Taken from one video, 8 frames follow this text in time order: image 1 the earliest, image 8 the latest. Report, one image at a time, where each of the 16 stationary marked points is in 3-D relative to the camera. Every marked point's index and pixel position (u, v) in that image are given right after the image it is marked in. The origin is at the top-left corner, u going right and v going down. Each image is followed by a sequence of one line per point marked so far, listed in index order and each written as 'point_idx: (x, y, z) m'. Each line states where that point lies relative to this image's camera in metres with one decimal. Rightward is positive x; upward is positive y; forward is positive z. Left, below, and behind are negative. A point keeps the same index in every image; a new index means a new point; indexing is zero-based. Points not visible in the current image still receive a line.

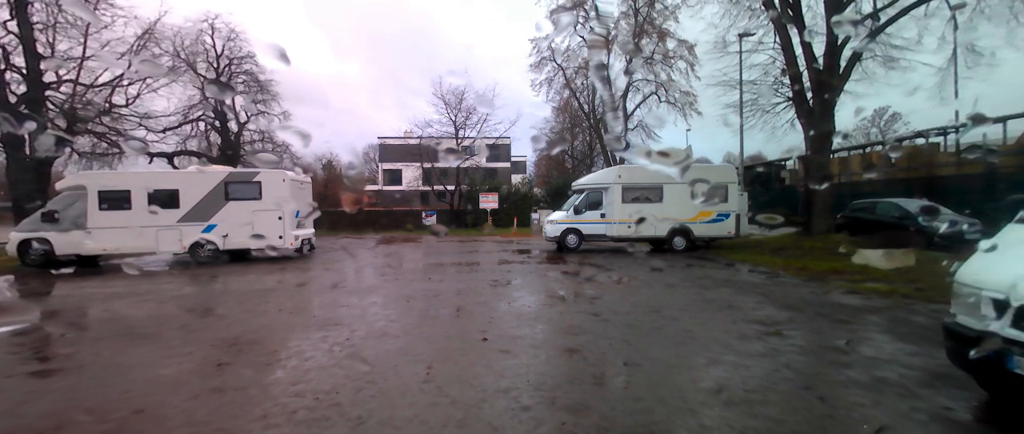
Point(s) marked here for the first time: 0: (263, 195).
0: (-7.6, +0.7, +12.8) m
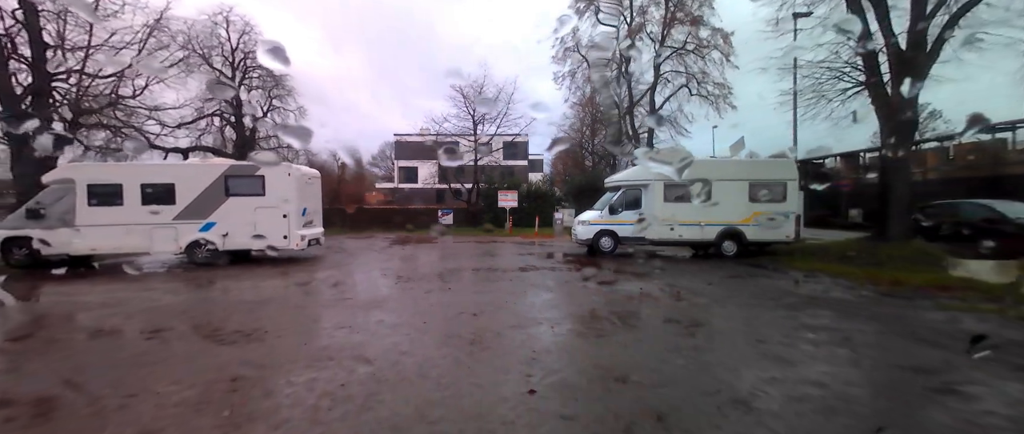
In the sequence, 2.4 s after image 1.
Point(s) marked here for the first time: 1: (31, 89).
0: (-6.8, +0.7, +11.6) m
1: (-16.8, +4.4, +14.6) m
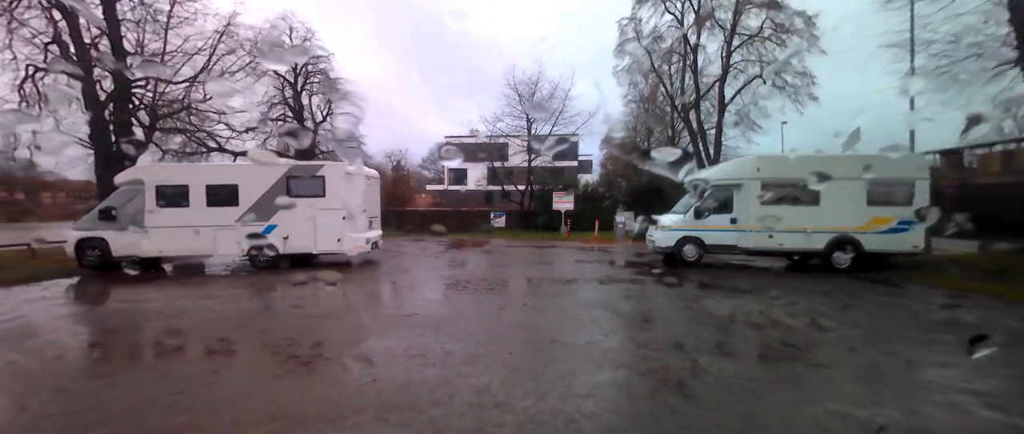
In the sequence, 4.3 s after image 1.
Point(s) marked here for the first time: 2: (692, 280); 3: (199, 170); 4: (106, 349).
0: (-4.9, +0.7, +11.1) m
1: (-14.5, +4.4, +15.1) m
2: (+4.8, -1.7, +11.2) m
3: (-8.0, +1.2, +10.7) m
4: (-5.2, -1.7, +5.3) m
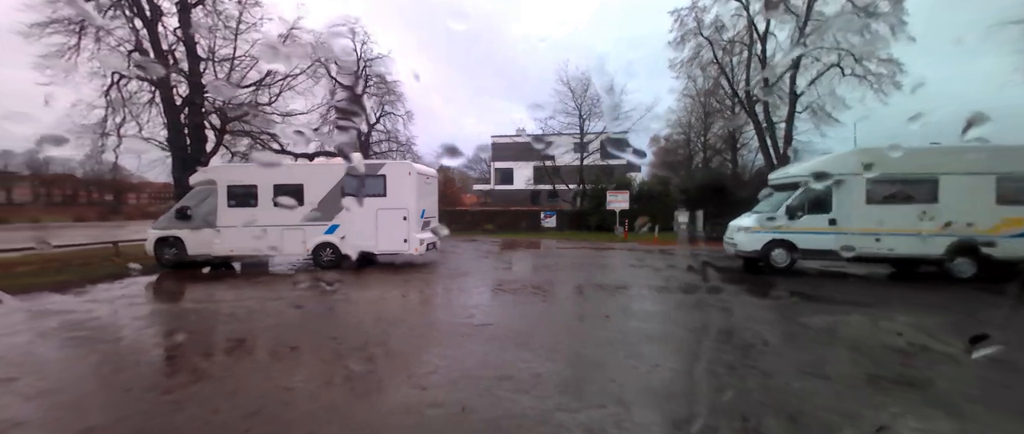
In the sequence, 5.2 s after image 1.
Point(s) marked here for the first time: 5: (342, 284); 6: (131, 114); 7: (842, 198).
0: (-3.2, +0.7, +10.9) m
1: (-12.3, +4.4, +15.9) m
2: (+6.5, -1.7, +10.0) m
3: (-6.4, +1.2, +10.8) m
4: (-4.1, -1.7, +5.2) m
5: (-4.1, -1.6, +10.1) m
6: (-13.8, +3.7, +15.1) m
7: (+8.1, +0.4, +10.3) m
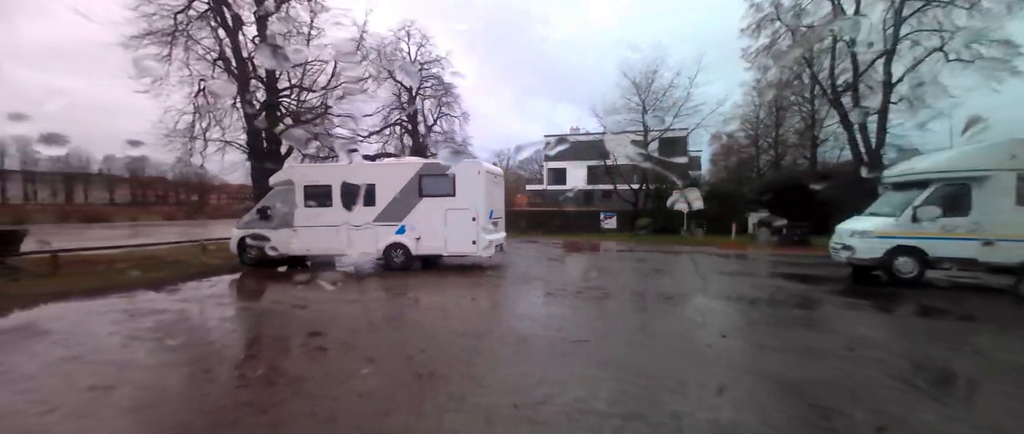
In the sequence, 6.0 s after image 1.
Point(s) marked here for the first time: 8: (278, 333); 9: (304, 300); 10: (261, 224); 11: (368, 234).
0: (-1.4, +0.7, +10.5) m
1: (-9.8, +4.5, +16.6) m
2: (+8.1, -1.8, +8.5) m
3: (-4.5, +1.2, +10.9) m
4: (-2.9, -1.7, +4.9) m
5: (-2.3, -1.6, +9.9) m
6: (-11.4, +3.8, +16.0) m
7: (+9.8, +0.4, +8.6) m
8: (-3.5, -1.7, +6.3) m
9: (-4.2, -1.7, +8.5) m
10: (-6.9, -0.2, +11.4) m
11: (-3.8, -0.4, +10.9) m
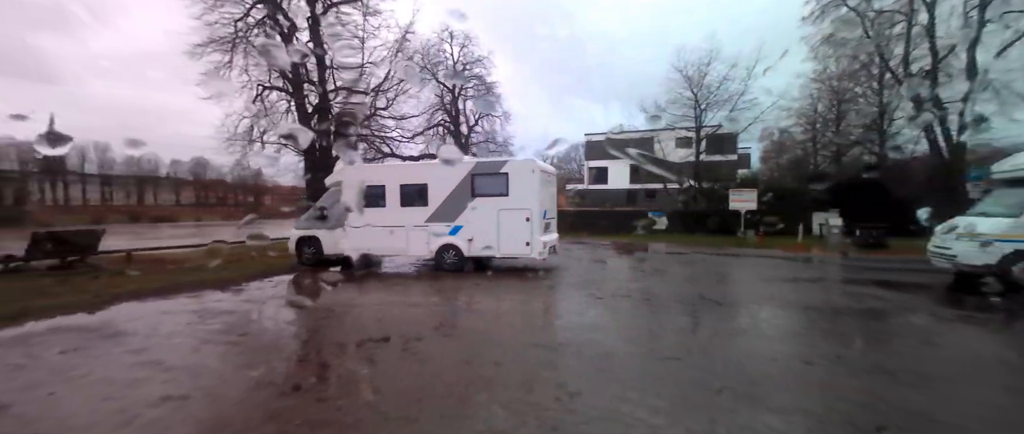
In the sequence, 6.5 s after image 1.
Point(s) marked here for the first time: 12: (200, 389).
0: (0.0, +0.7, +10.2) m
1: (-8.0, +4.4, +16.9) m
2: (+9.3, -1.8, +7.3) m
3: (-3.1, +1.2, +10.8) m
4: (-2.0, -1.7, +4.8) m
5: (-1.0, -1.6, +9.6) m
6: (-9.5, +3.8, +16.5) m
7: (+10.9, +0.4, +7.3) m
8: (-2.6, -1.7, +6.2) m
9: (-3.1, -1.7, +8.4) m
10: (-5.4, -0.2, +11.5) m
11: (-2.4, -0.4, +10.8) m
12: (-2.6, -1.4, +3.4) m
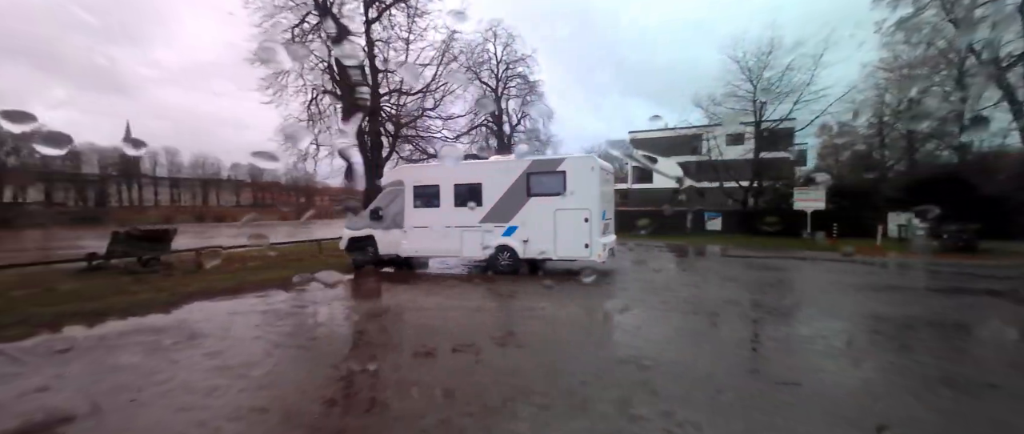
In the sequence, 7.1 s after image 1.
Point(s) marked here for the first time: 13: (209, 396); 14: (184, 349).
0: (+1.3, +0.6, +9.7) m
1: (-6.0, +4.4, +17.2) m
2: (+10.3, -1.8, +6.1) m
3: (-1.7, +1.2, +10.6) m
4: (-1.2, -1.7, +4.5) m
5: (+0.2, -1.6, +9.3) m
6: (-7.6, +3.7, +16.9) m
7: (+12.0, +0.4, +5.9) m
8: (-1.6, -1.7, +6.0) m
9: (-1.9, -1.7, +8.3) m
10: (-4.0, -0.2, +11.6) m
11: (-1.0, -0.5, +10.6) m
12: (-1.8, -1.4, +3.2) m
13: (-2.3, -1.4, +3.2) m
14: (-3.5, -1.4, +4.5) m
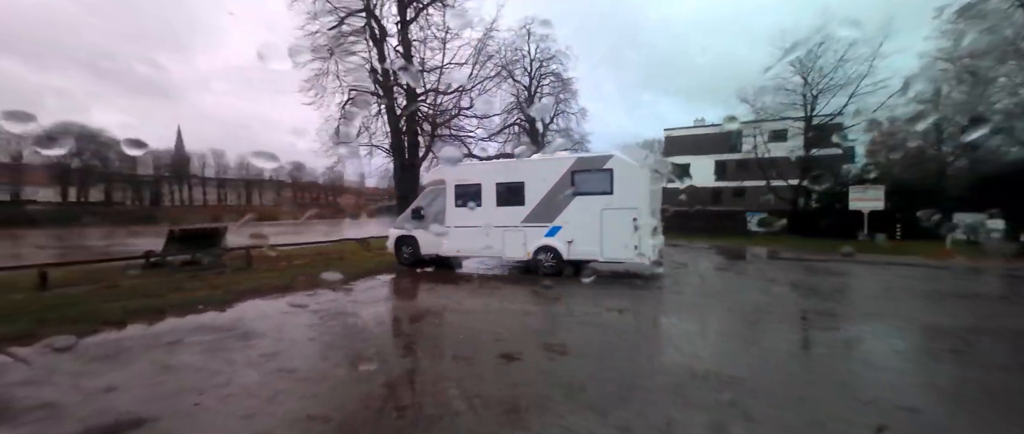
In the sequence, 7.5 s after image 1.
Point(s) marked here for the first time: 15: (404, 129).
0: (+2.3, +0.7, +9.4) m
1: (-4.5, +4.5, +17.3) m
2: (+11.0, -1.8, +5.1) m
3: (-0.7, +1.2, +10.4) m
4: (-0.5, -1.7, +4.3) m
5: (+1.2, -1.6, +9.0) m
6: (-6.1, +3.8, +17.1) m
7: (+12.7, +0.3, +4.9) m
8: (-0.8, -1.7, +5.8) m
9: (-1.0, -1.7, +8.1) m
10: (-2.9, -0.2, +11.5) m
11: (0.0, -0.4, +10.3) m
12: (-1.3, -1.4, +3.1) m
13: (-1.8, -1.3, +3.0) m
14: (-2.9, -1.4, +4.4) m
15: (-4.4, +3.6, +17.1) m
